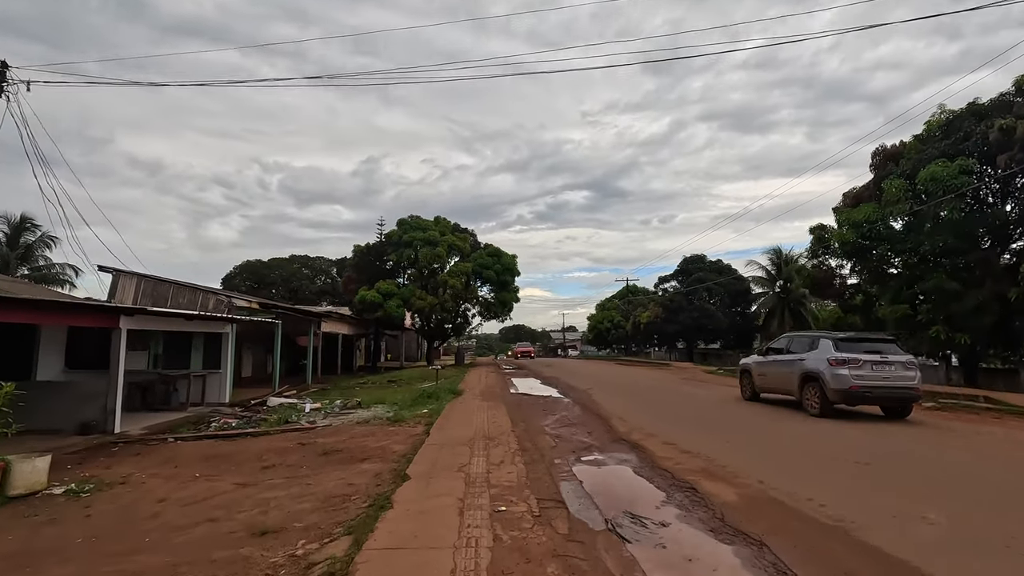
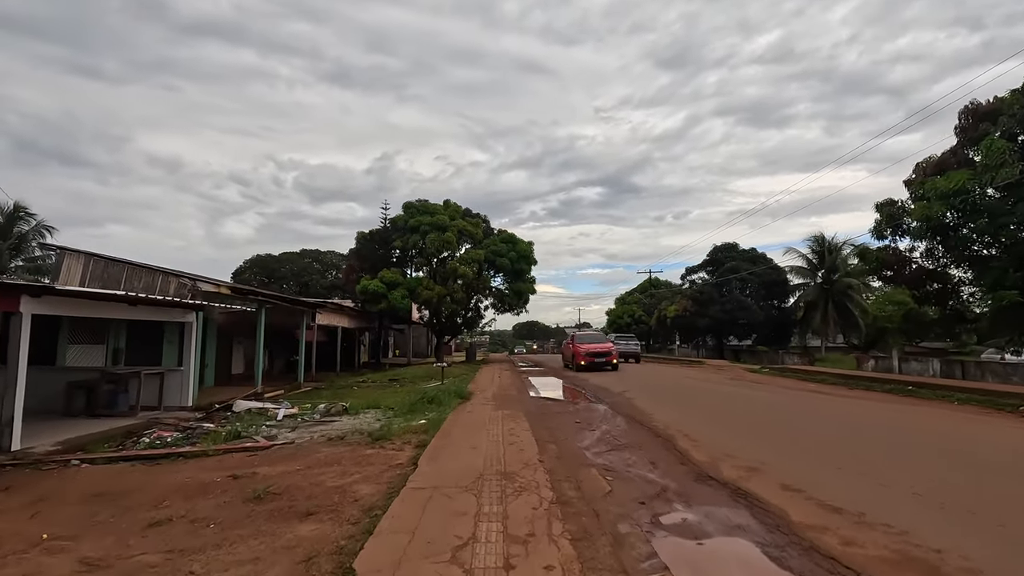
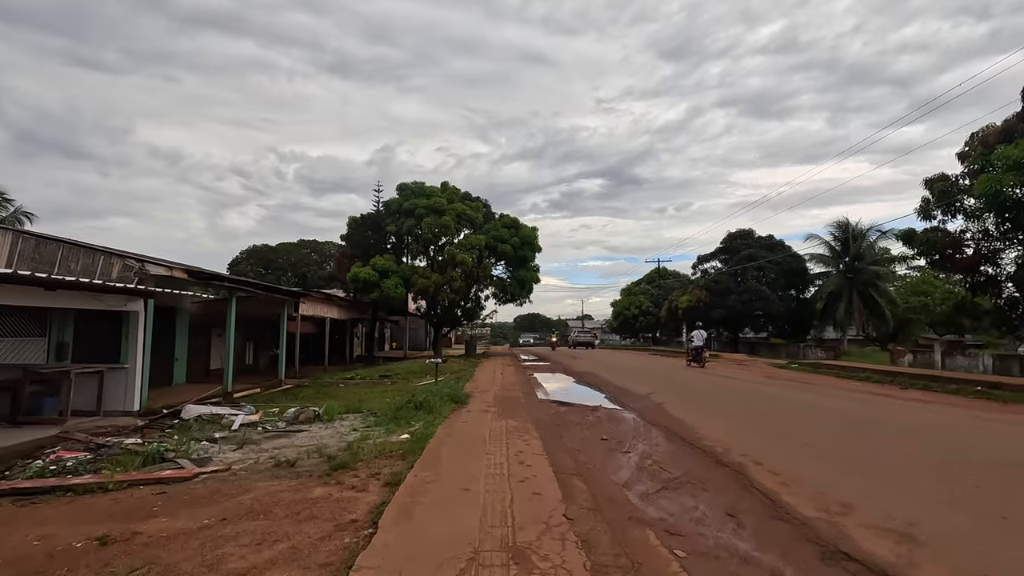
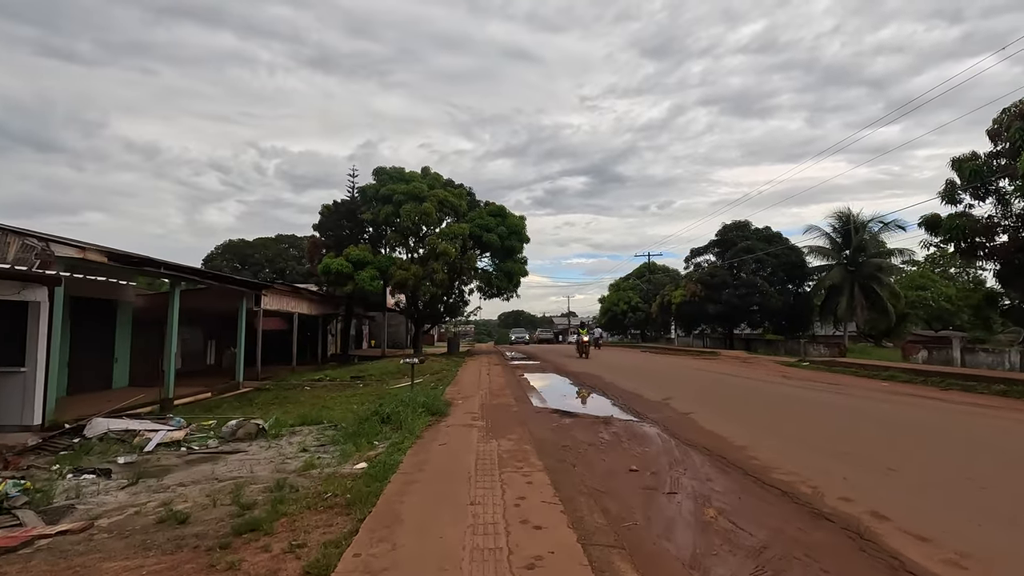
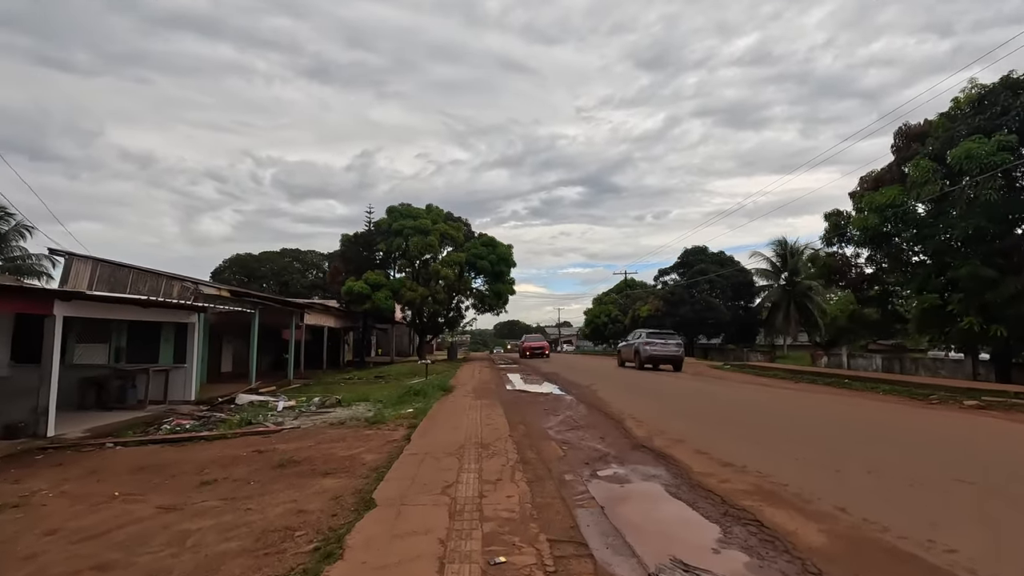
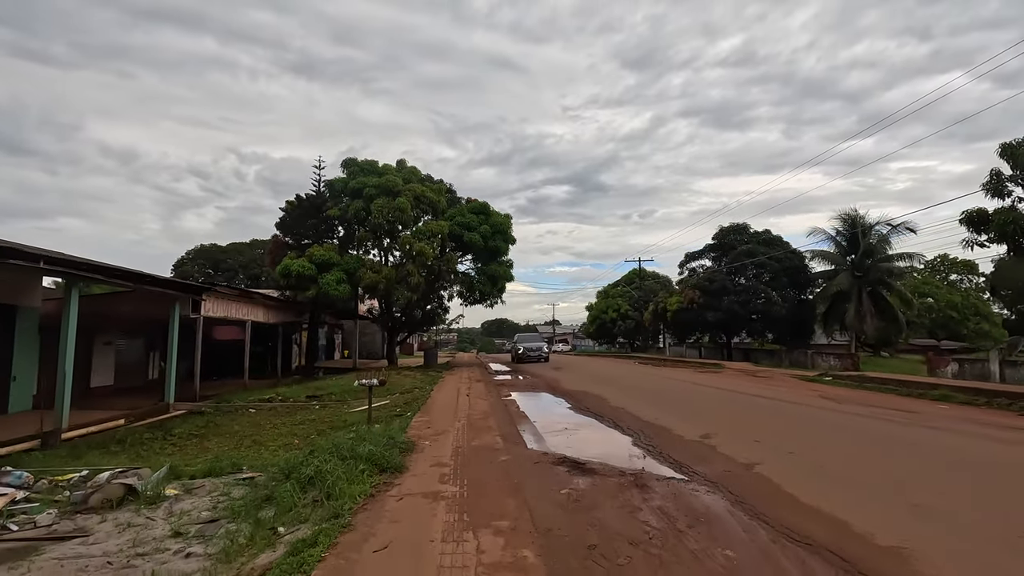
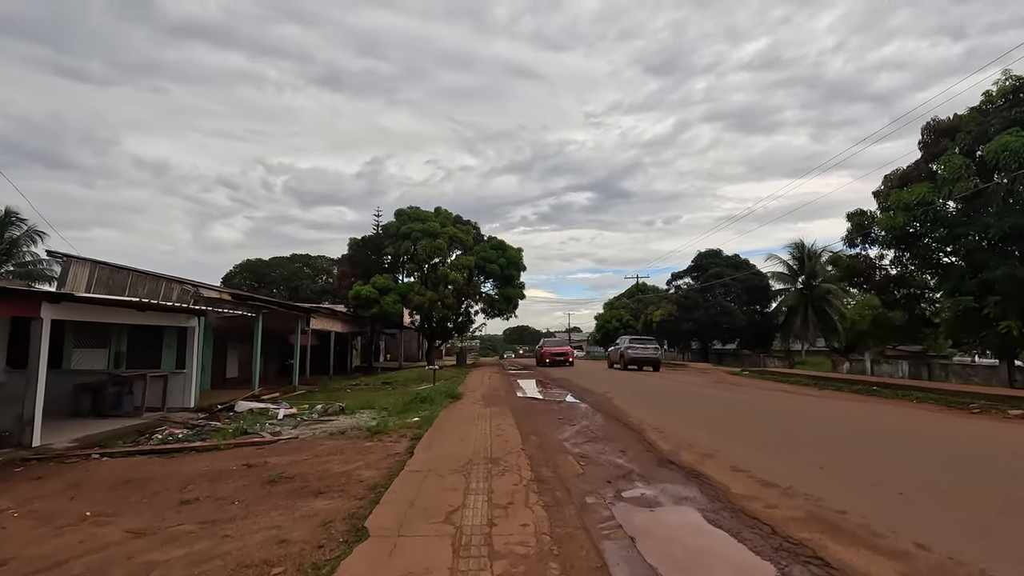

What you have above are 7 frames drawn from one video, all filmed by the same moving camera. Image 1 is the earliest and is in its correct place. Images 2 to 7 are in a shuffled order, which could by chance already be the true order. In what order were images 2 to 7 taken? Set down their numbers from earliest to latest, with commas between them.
5, 7, 2, 3, 4, 6
